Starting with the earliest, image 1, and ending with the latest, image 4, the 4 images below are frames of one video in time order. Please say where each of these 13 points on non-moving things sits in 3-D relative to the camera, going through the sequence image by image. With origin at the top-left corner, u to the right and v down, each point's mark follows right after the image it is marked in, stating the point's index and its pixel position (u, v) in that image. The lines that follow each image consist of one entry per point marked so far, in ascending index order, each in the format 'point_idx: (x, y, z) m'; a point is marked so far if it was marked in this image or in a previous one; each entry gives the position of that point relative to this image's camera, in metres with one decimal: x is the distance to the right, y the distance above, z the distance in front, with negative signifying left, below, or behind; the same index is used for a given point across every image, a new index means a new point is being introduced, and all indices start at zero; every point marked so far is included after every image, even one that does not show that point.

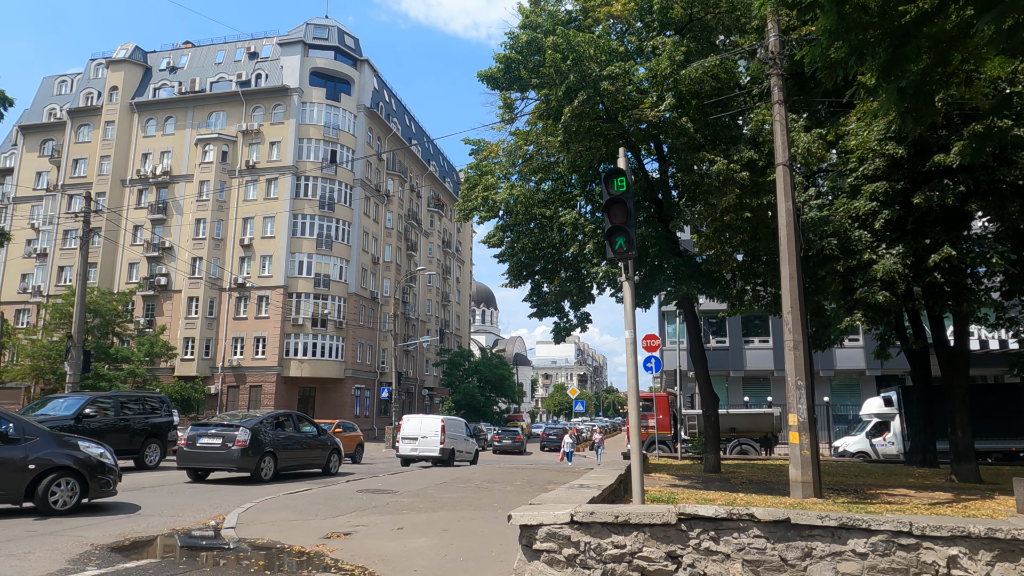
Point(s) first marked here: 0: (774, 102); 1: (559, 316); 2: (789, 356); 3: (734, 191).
0: (+4.7, +3.4, +12.2) m
1: (+1.2, -0.7, +18.0) m
2: (+4.6, -1.1, +11.3) m
3: (+4.6, +2.0, +13.9) m
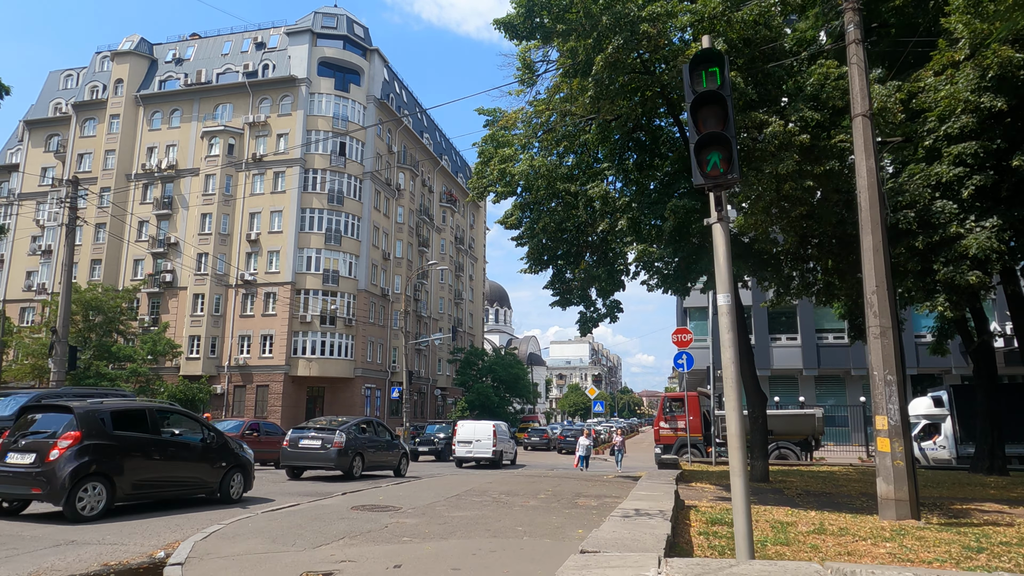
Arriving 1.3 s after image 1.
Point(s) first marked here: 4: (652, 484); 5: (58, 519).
0: (+5.1, +3.7, +10.2) m
1: (+1.7, -0.4, +16.0) m
2: (+4.9, -0.8, +9.3) m
3: (+5.0, +2.3, +11.9) m
4: (+2.2, -3.0, +10.4) m
5: (-6.1, -3.1, +9.1) m
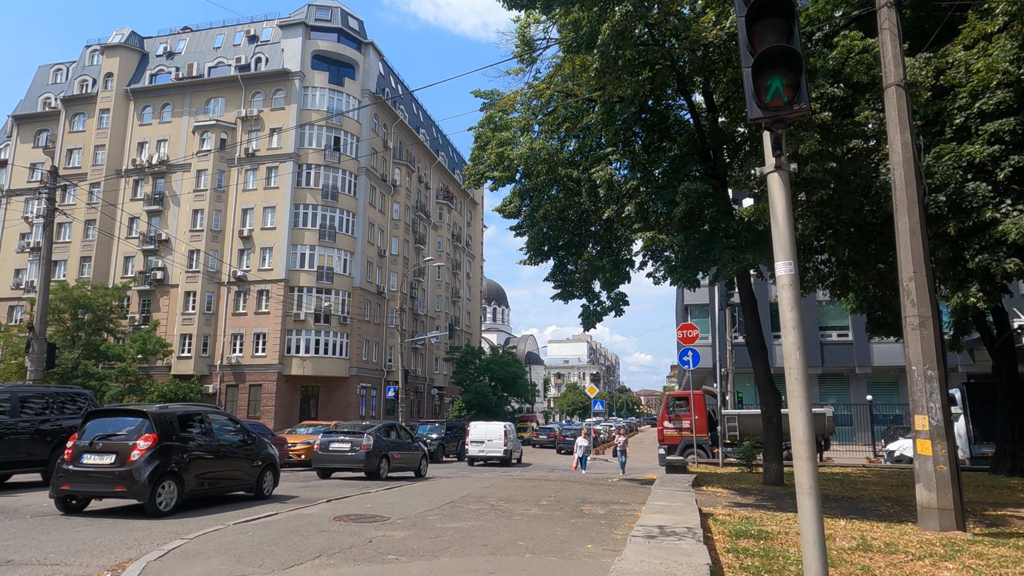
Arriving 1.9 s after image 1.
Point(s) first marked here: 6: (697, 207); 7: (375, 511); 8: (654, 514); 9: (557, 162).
0: (+5.1, +3.9, +9.3) m
1: (+1.7, -0.2, +15.2) m
2: (+4.9, -0.6, +8.4) m
3: (+4.9, +2.5, +11.1) m
4: (+2.2, -2.9, +9.5) m
5: (-6.1, -3.0, +8.2) m
6: (+3.3, +1.5, +12.0) m
7: (-1.9, -3.1, +9.4) m
8: (+1.7, -2.5, +7.7) m
9: (+0.9, +2.6, +14.1) m
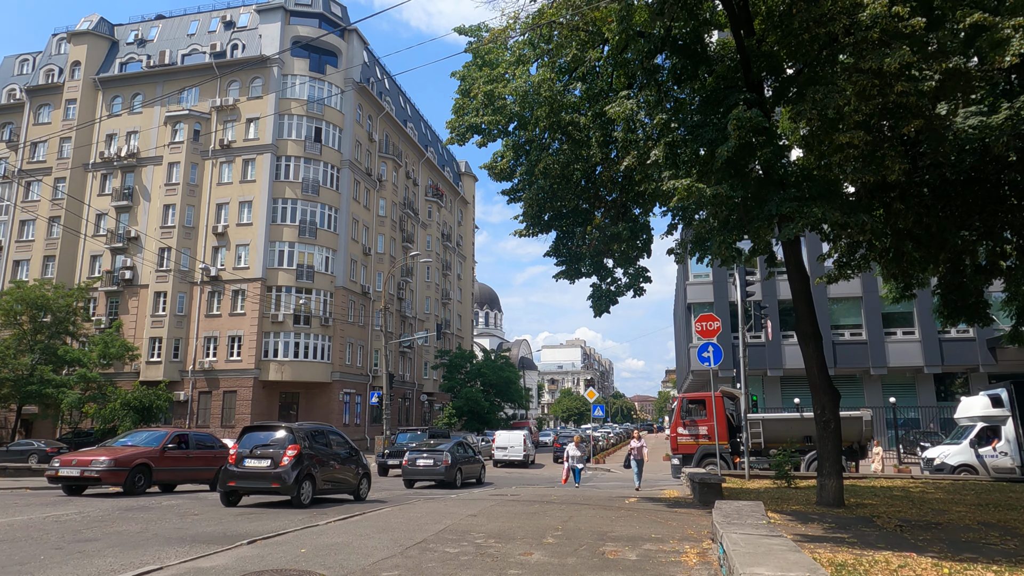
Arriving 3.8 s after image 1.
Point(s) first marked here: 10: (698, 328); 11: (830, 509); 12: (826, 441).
0: (+5.0, +4.4, +6.6) m
1: (+1.6, +0.2, +12.3) m
2: (+4.9, -0.1, +5.6) m
3: (+4.8, +3.0, +8.3) m
4: (+2.1, -2.4, +6.7) m
5: (-6.2, -2.5, +5.3) m
6: (+3.2, +1.9, +9.2) m
7: (-2.0, -2.6, +6.5) m
8: (+1.6, -2.0, +4.9) m
9: (+0.8, +3.1, +11.3) m
10: (+5.0, -1.1, +18.2) m
11: (+5.3, -3.7, +11.2) m
12: (+5.3, -2.6, +11.5) m
